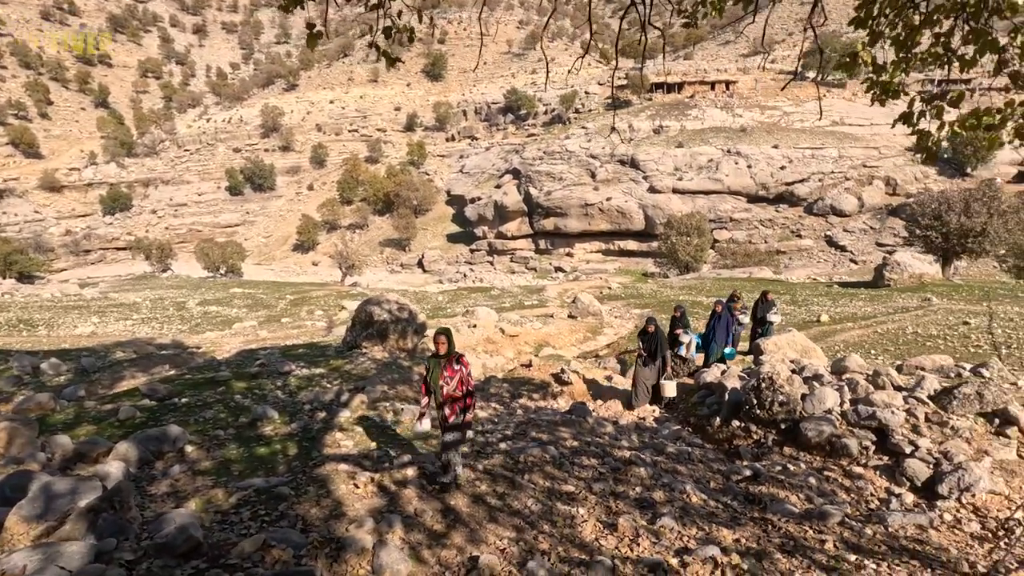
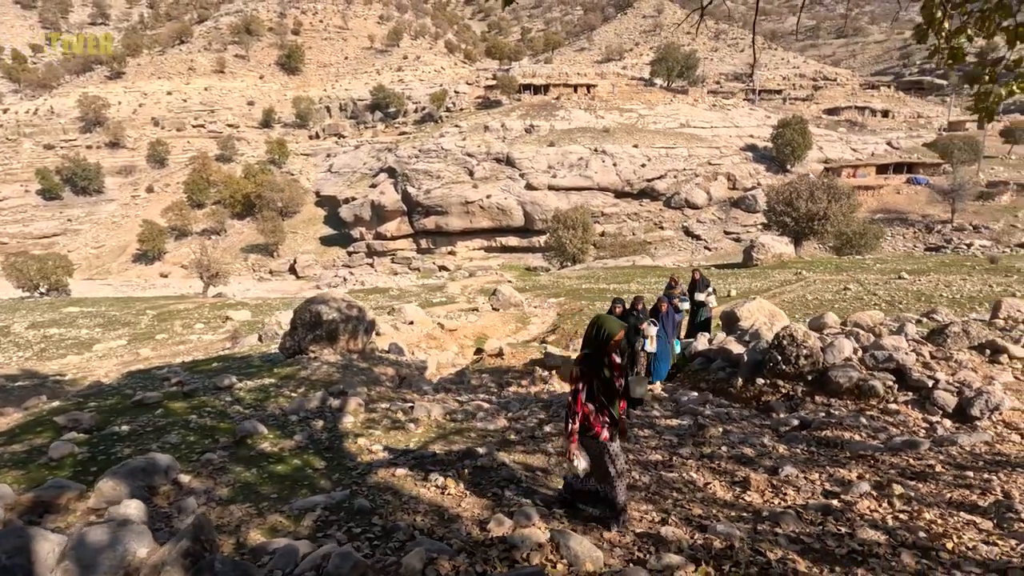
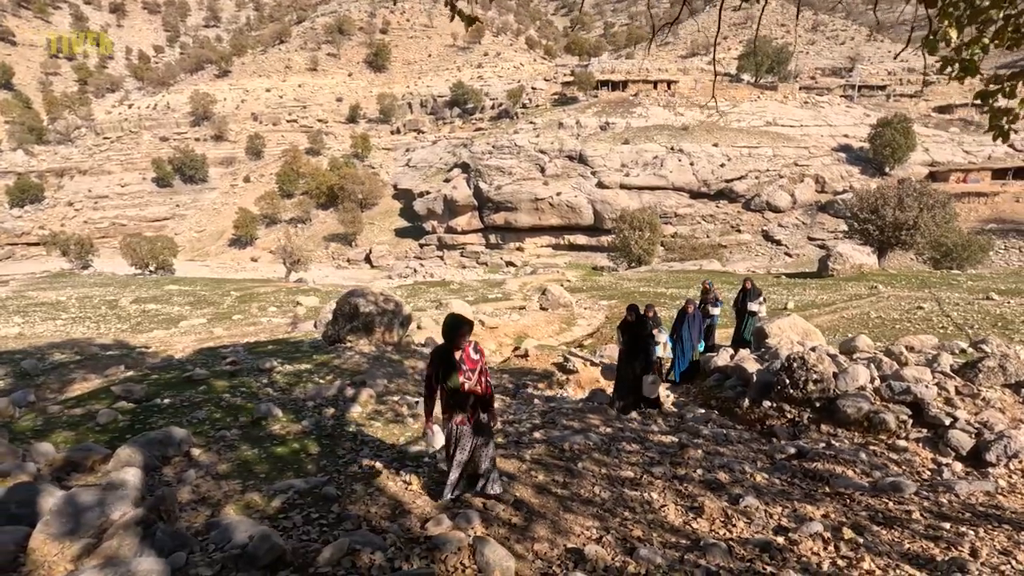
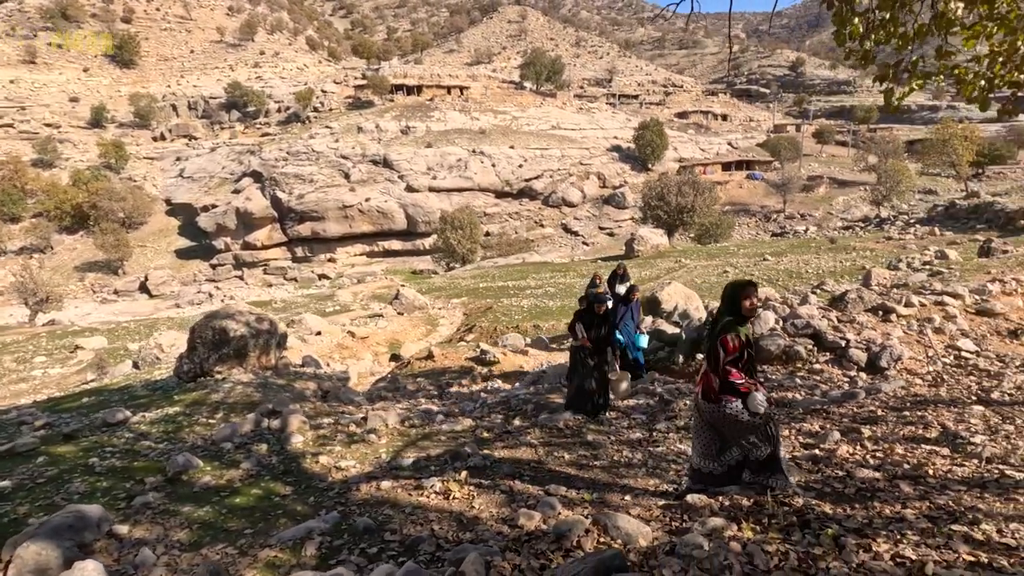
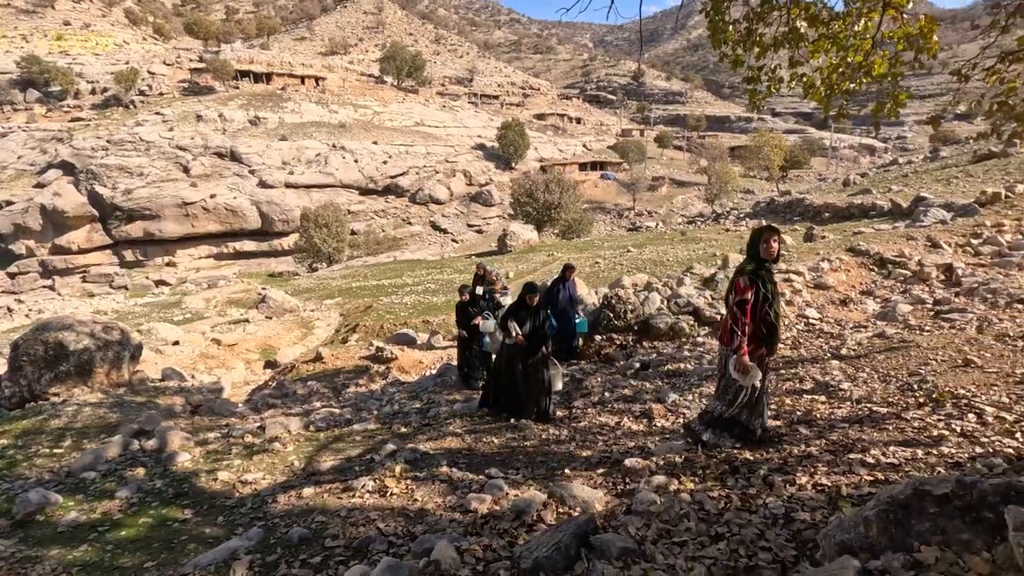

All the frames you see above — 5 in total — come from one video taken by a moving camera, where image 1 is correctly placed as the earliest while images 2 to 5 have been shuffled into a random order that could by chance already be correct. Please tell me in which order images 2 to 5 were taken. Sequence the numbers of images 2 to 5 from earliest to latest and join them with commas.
3, 2, 4, 5
